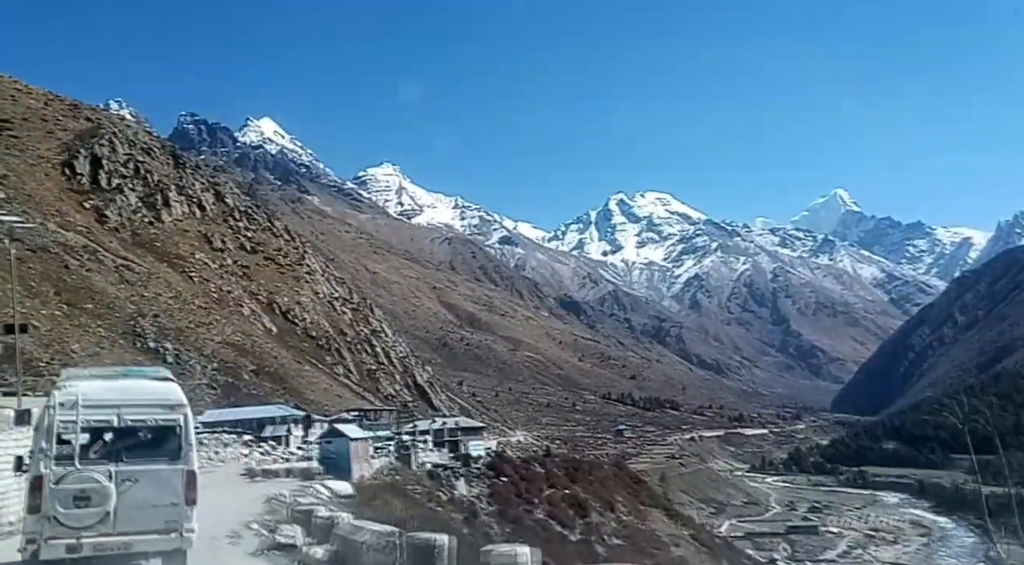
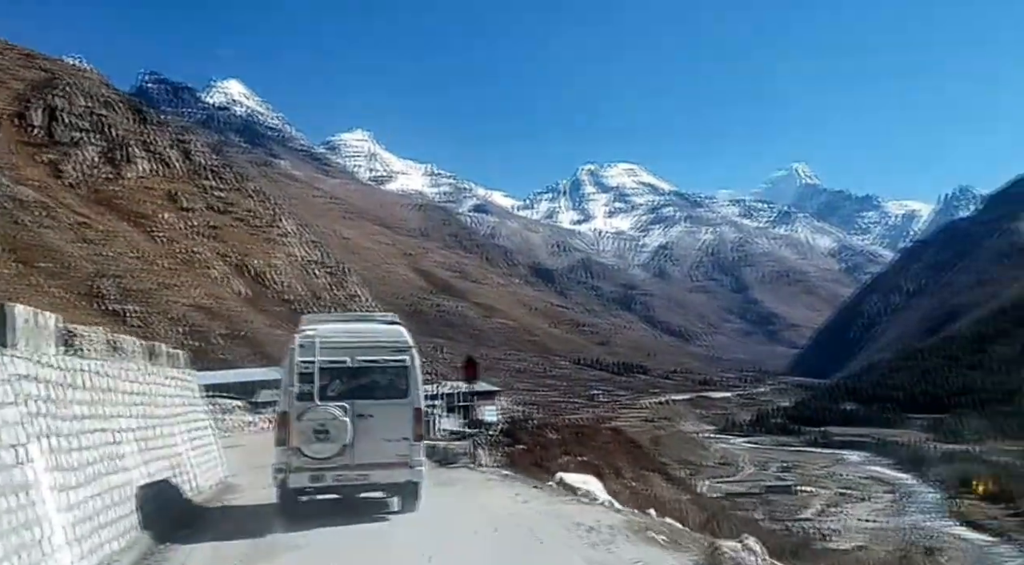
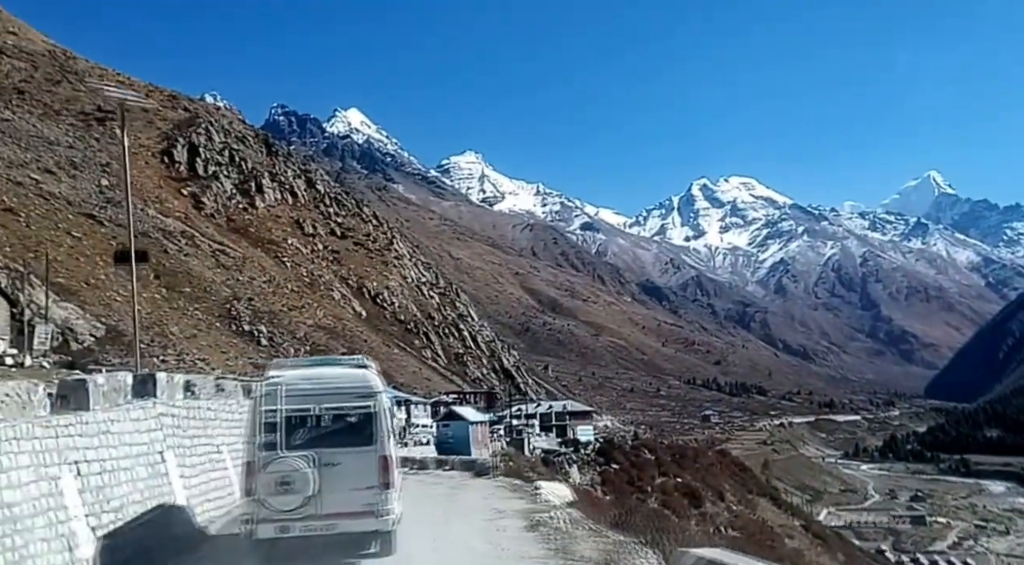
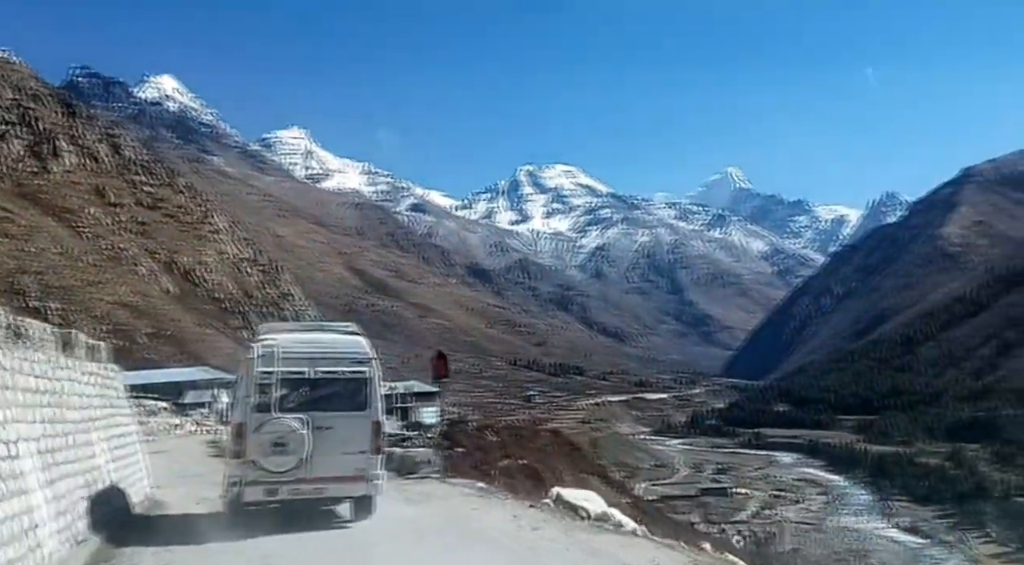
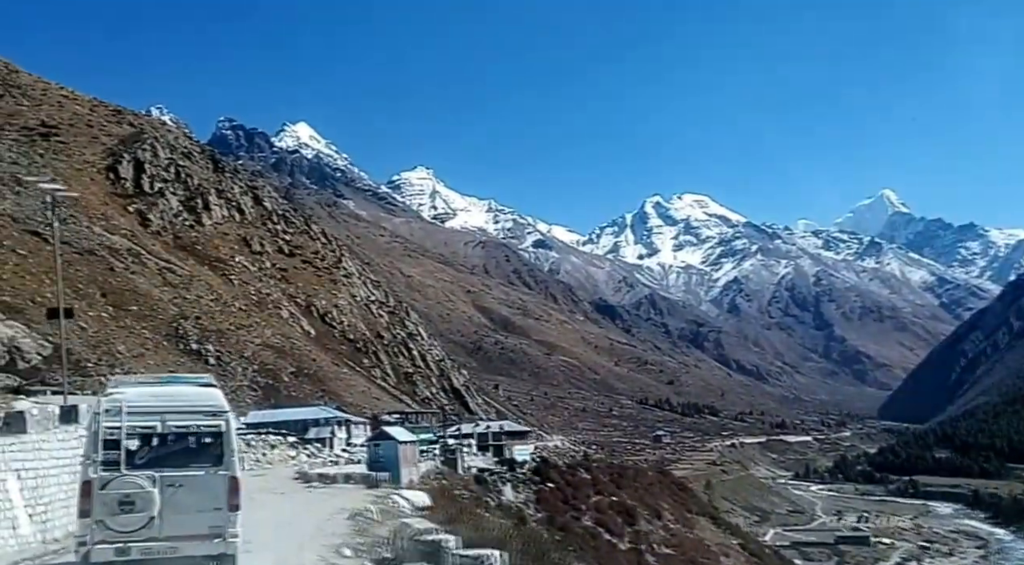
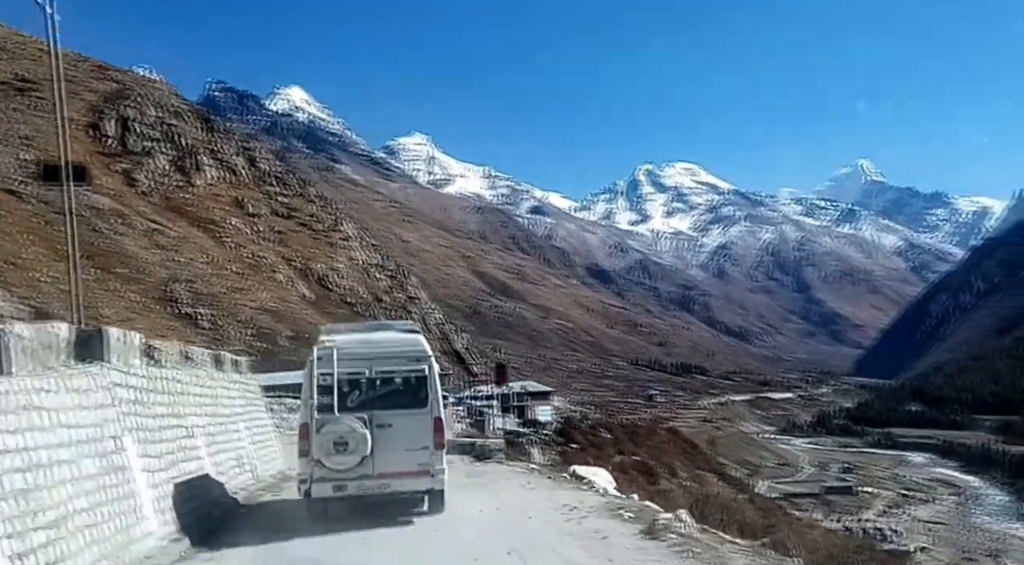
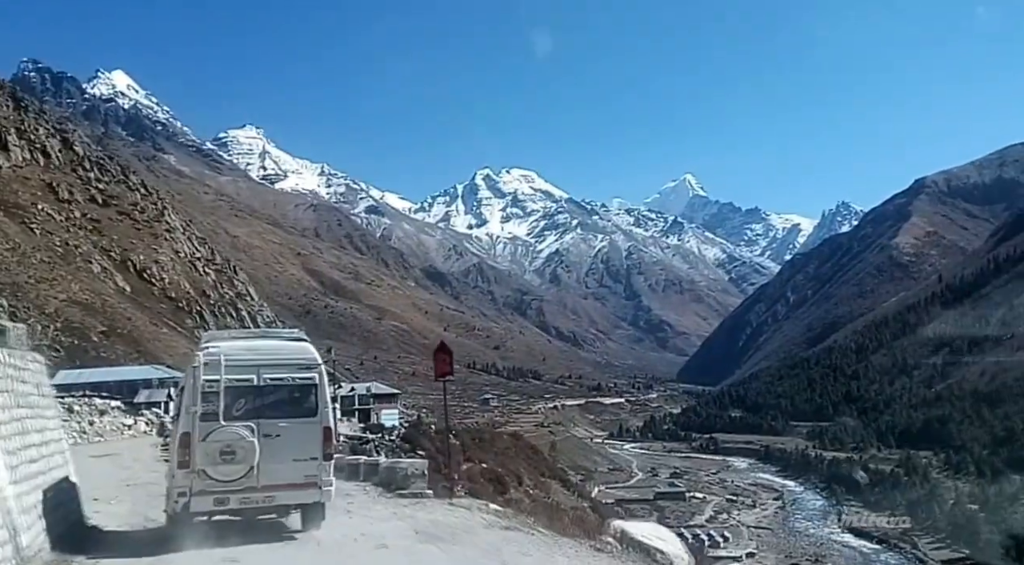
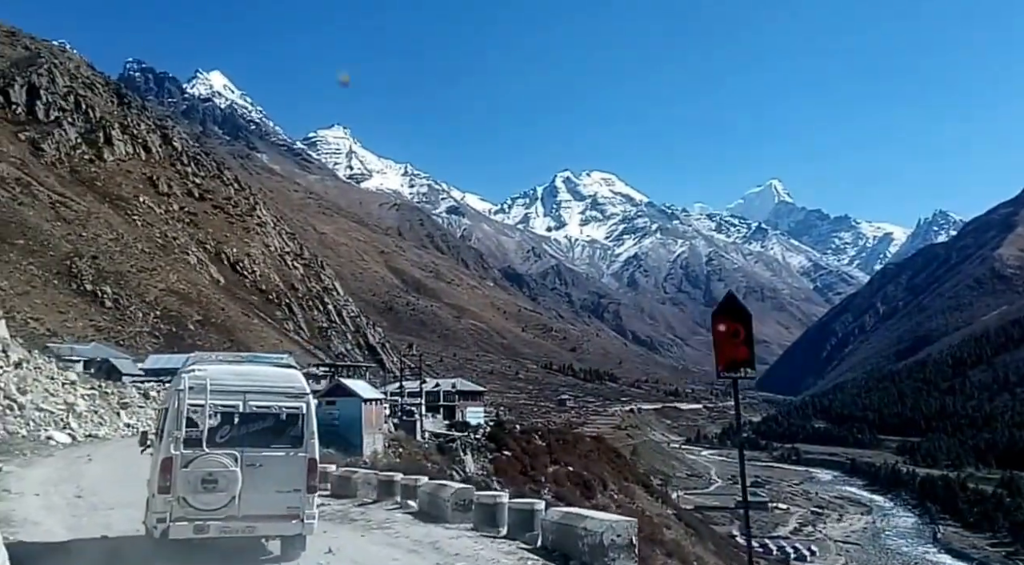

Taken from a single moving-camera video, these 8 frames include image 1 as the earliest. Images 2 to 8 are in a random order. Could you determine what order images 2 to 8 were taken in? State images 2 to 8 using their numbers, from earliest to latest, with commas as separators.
5, 3, 6, 2, 4, 7, 8
